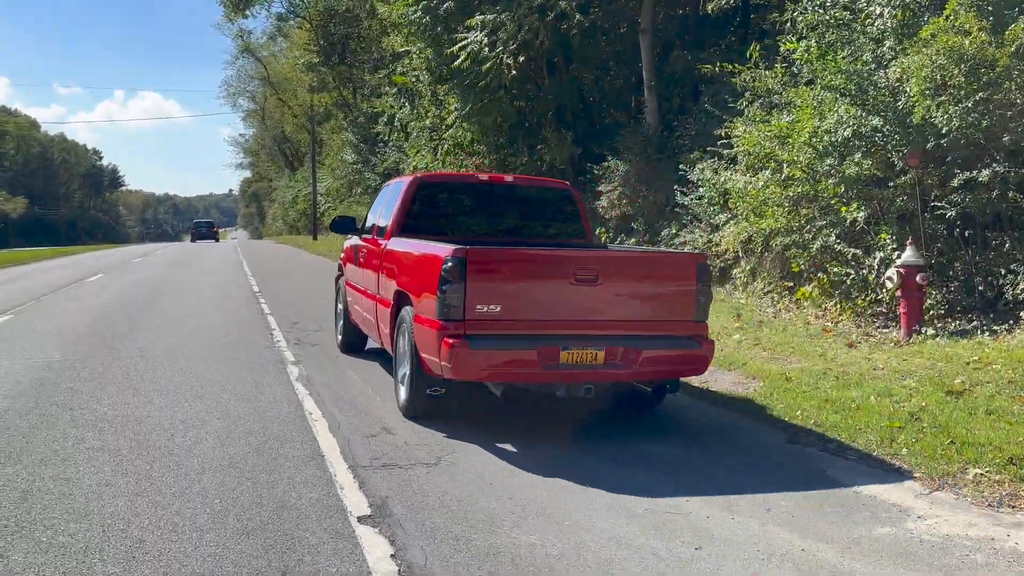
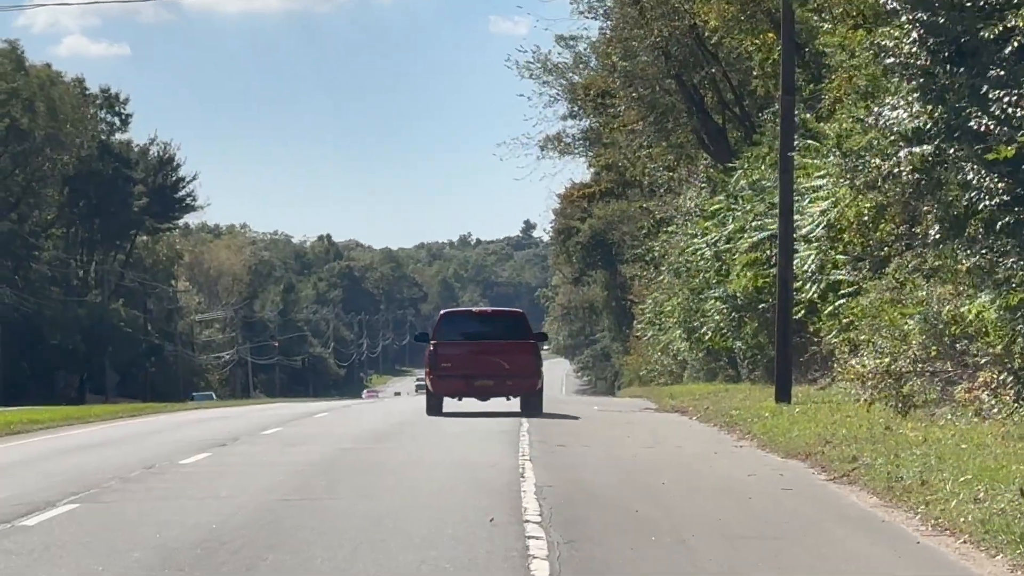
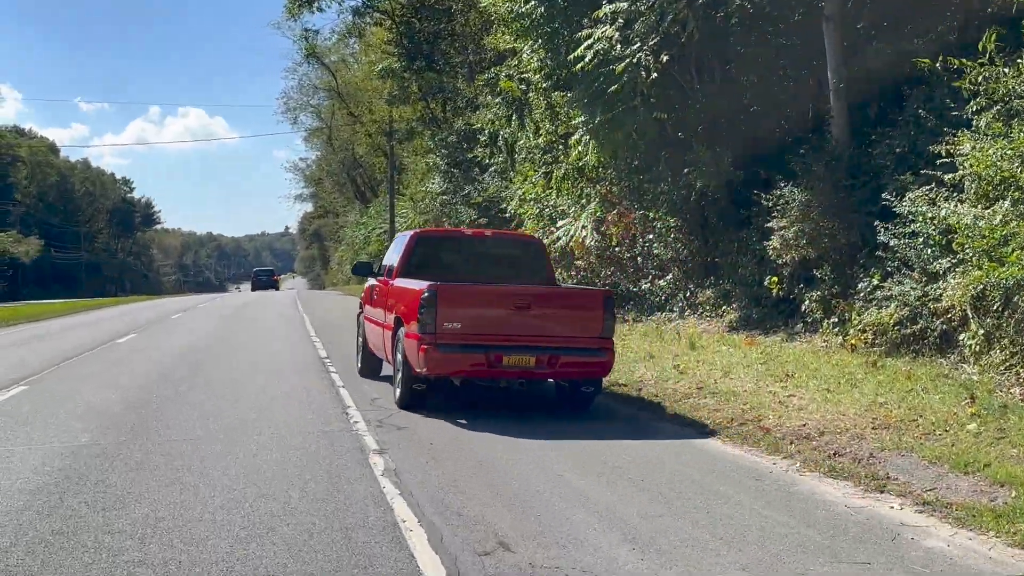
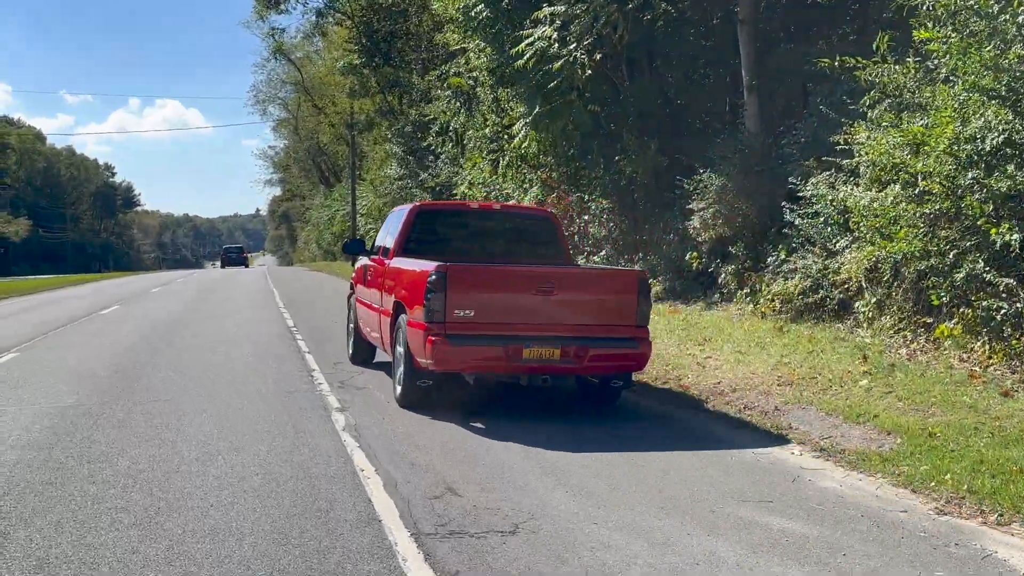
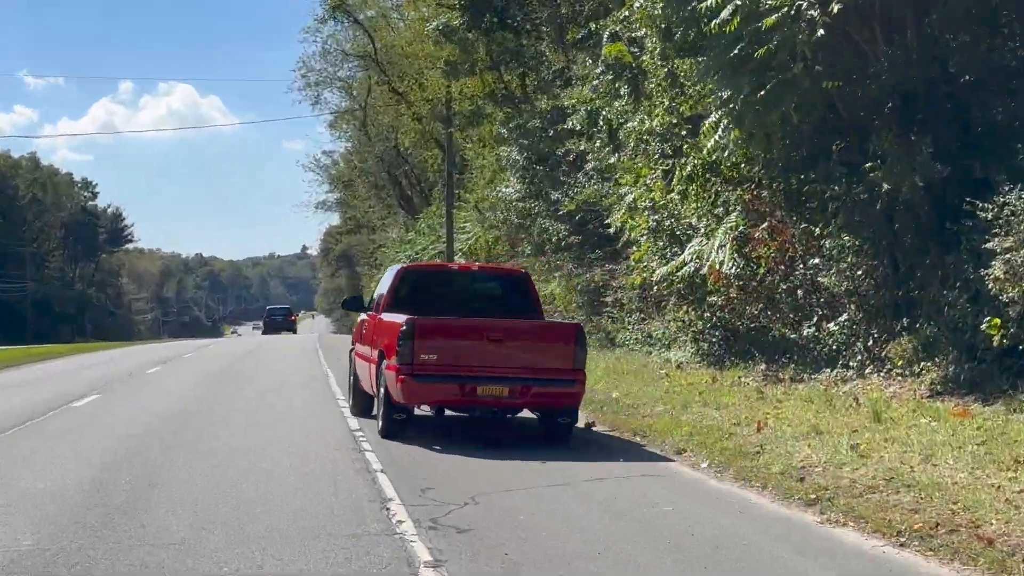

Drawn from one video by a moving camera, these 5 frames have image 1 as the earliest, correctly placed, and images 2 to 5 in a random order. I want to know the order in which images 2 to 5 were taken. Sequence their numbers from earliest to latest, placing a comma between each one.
4, 3, 5, 2
